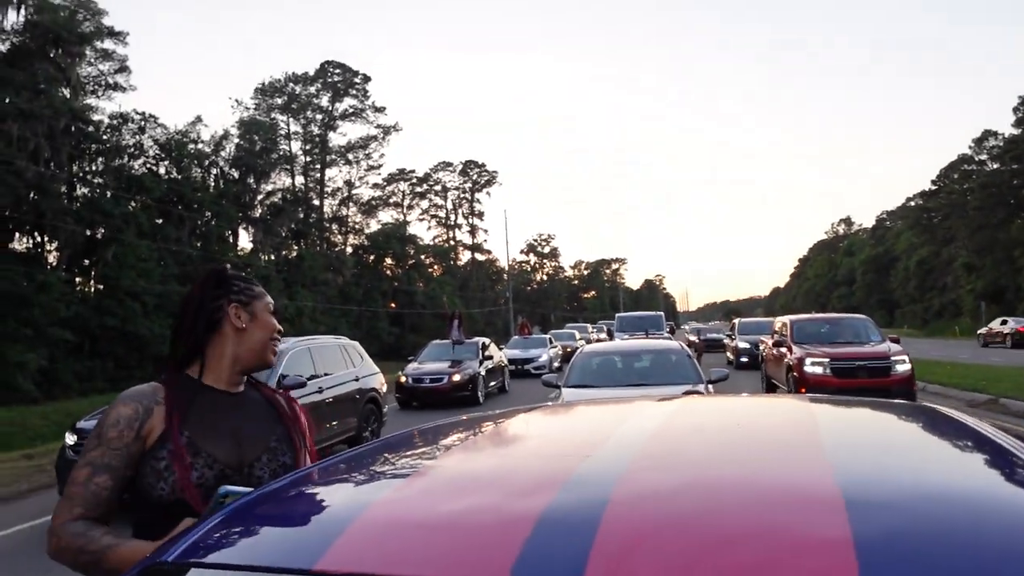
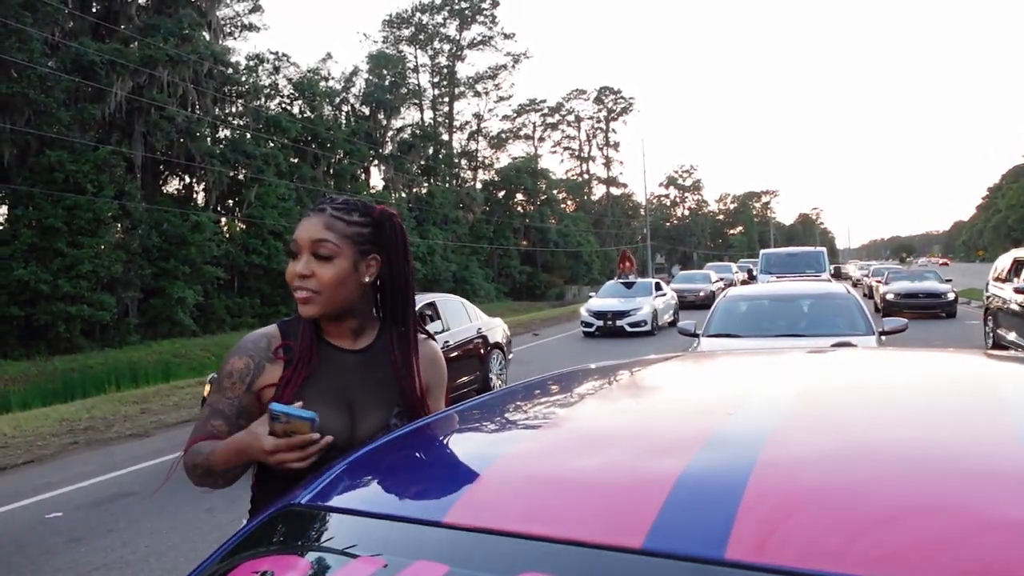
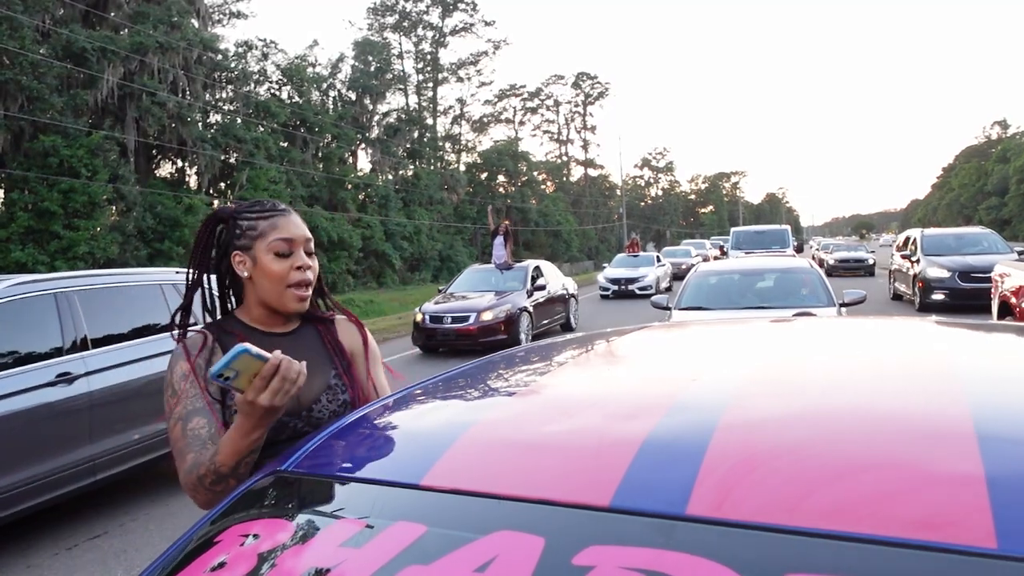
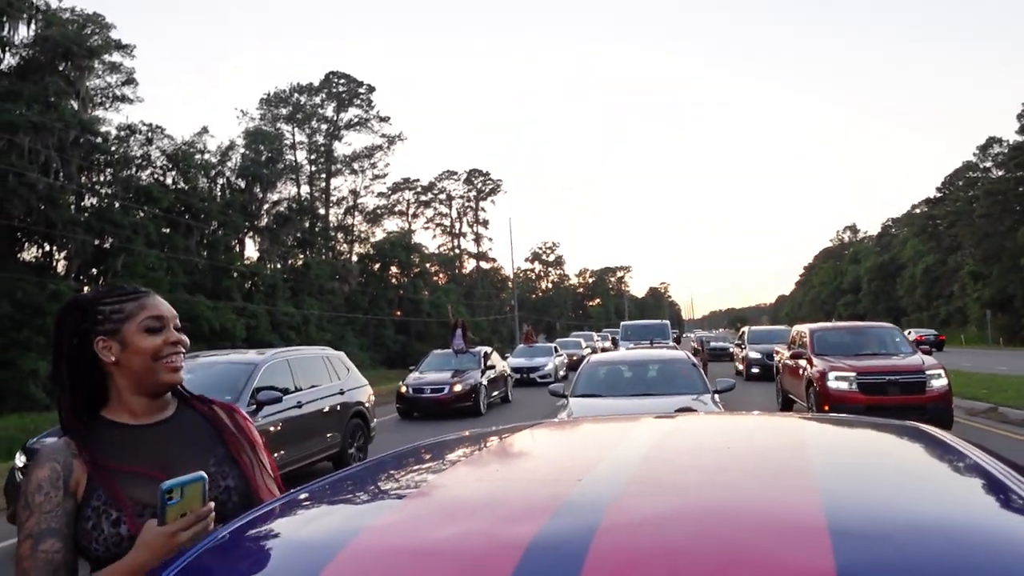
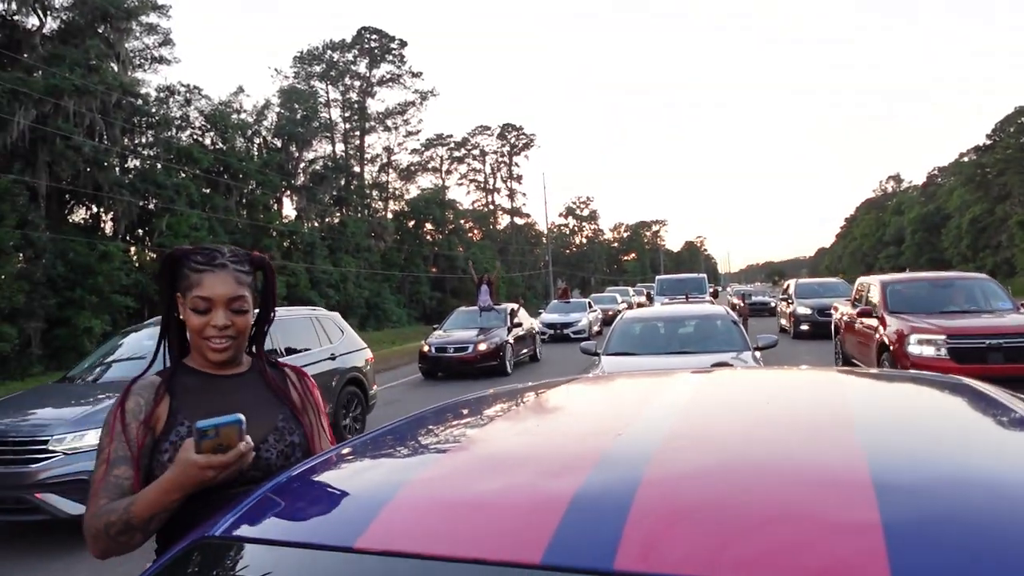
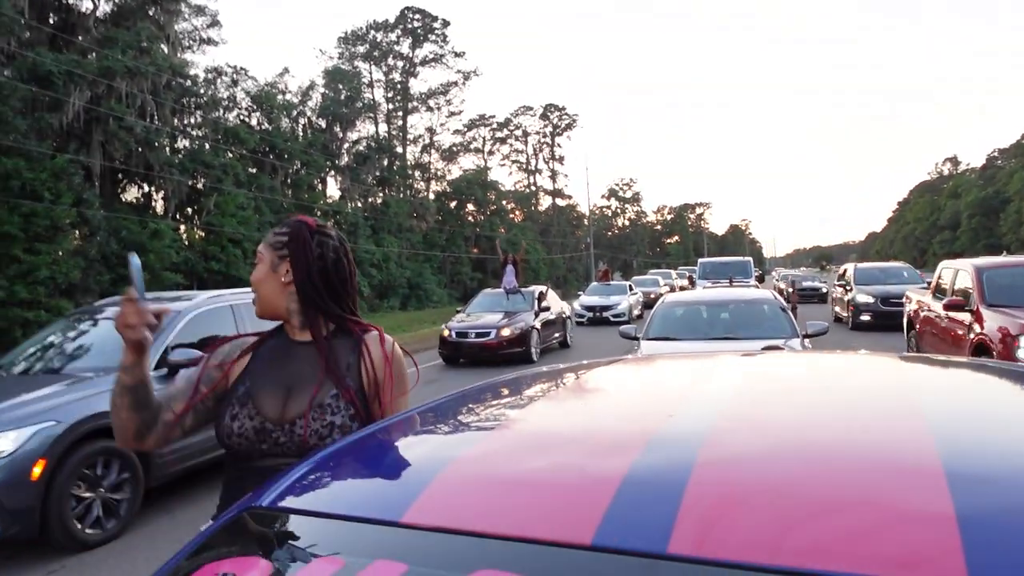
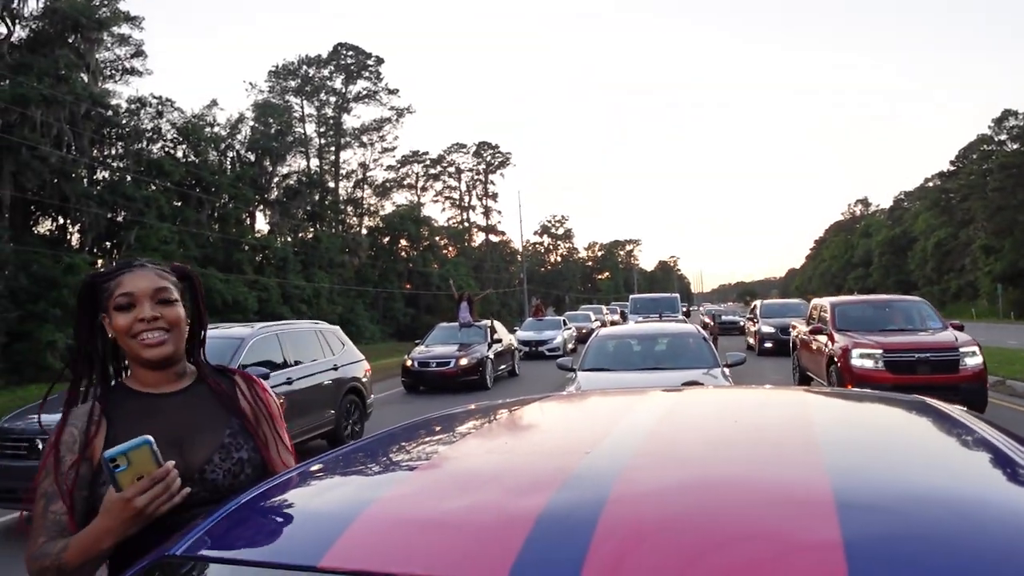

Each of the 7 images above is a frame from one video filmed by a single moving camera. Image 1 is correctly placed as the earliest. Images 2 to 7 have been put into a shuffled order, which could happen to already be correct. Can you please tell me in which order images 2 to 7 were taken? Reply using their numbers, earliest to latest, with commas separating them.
4, 7, 5, 6, 3, 2
